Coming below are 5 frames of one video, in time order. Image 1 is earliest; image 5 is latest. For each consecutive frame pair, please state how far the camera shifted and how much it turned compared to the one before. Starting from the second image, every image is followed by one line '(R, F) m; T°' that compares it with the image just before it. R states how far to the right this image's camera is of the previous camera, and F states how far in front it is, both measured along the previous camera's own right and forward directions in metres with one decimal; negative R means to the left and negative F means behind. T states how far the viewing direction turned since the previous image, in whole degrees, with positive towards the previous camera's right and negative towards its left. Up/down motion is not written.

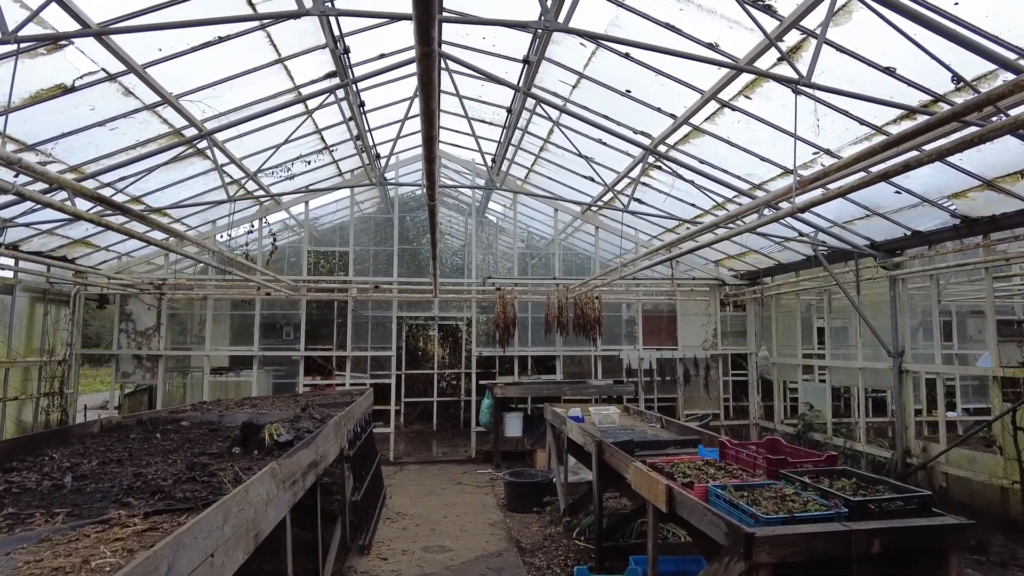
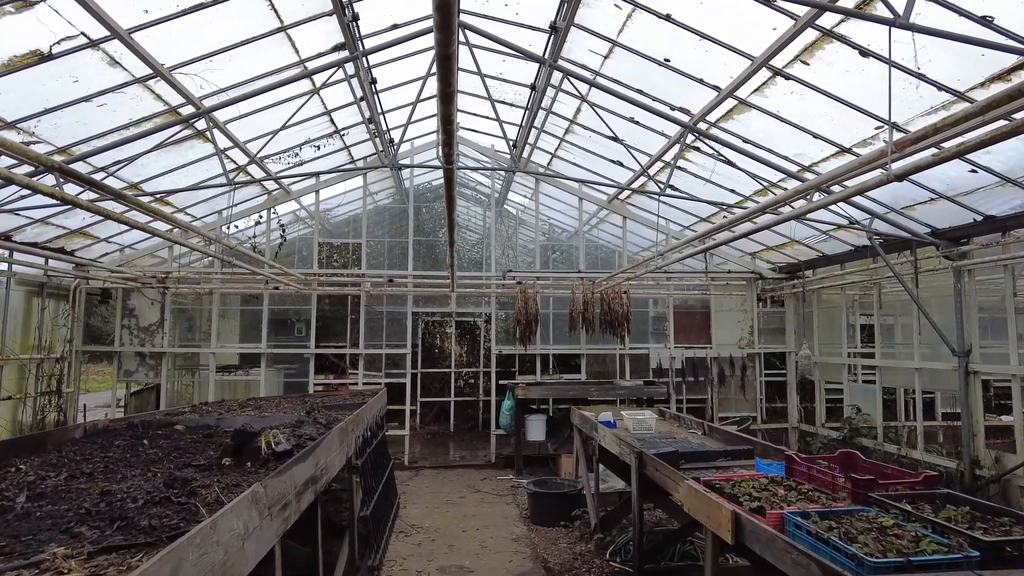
(-0.1, +0.5) m; -1°
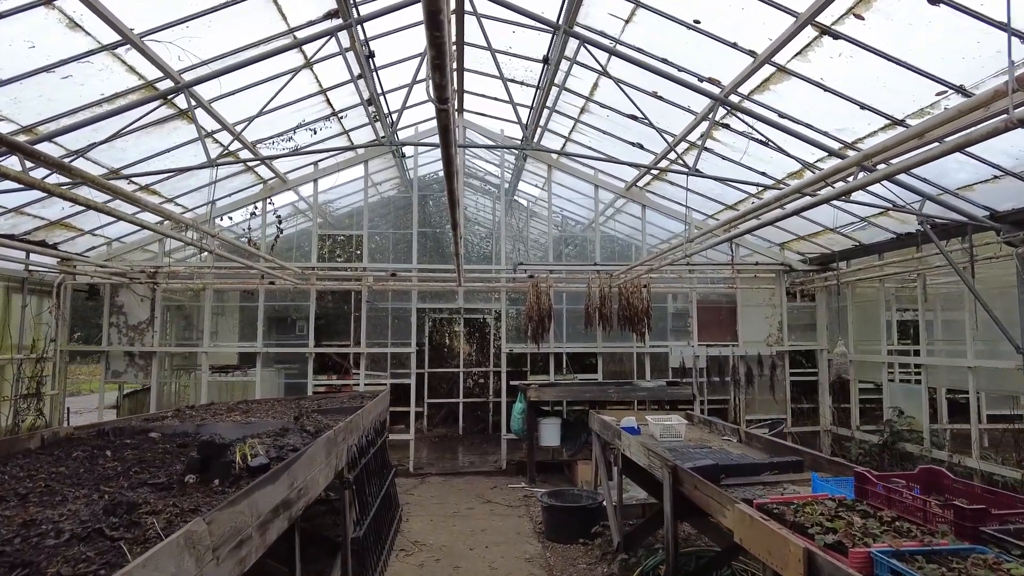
(0.0, +0.5) m; -1°
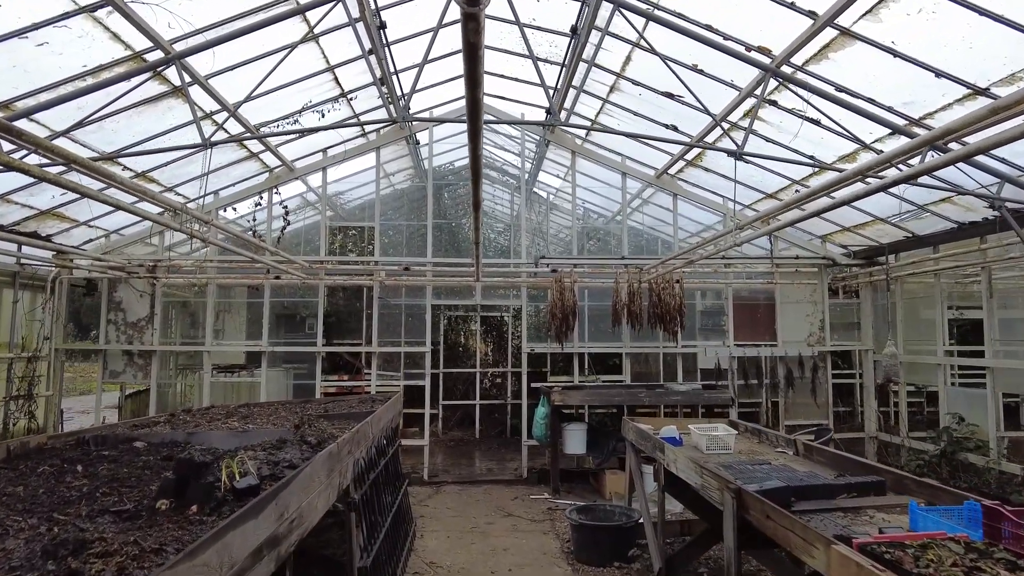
(-0.1, +0.5) m; -1°
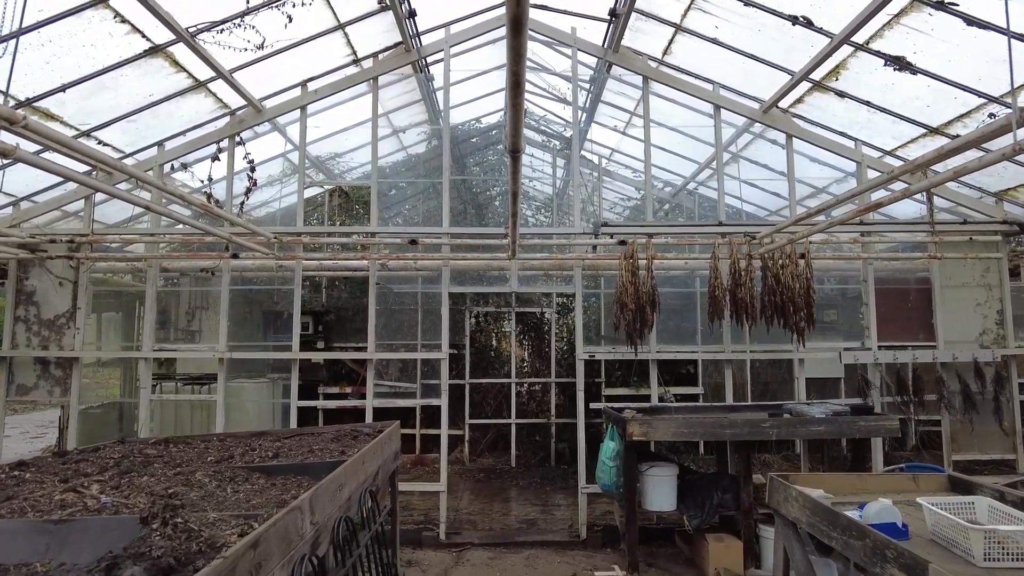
(-0.1, +2.1) m; -3°
